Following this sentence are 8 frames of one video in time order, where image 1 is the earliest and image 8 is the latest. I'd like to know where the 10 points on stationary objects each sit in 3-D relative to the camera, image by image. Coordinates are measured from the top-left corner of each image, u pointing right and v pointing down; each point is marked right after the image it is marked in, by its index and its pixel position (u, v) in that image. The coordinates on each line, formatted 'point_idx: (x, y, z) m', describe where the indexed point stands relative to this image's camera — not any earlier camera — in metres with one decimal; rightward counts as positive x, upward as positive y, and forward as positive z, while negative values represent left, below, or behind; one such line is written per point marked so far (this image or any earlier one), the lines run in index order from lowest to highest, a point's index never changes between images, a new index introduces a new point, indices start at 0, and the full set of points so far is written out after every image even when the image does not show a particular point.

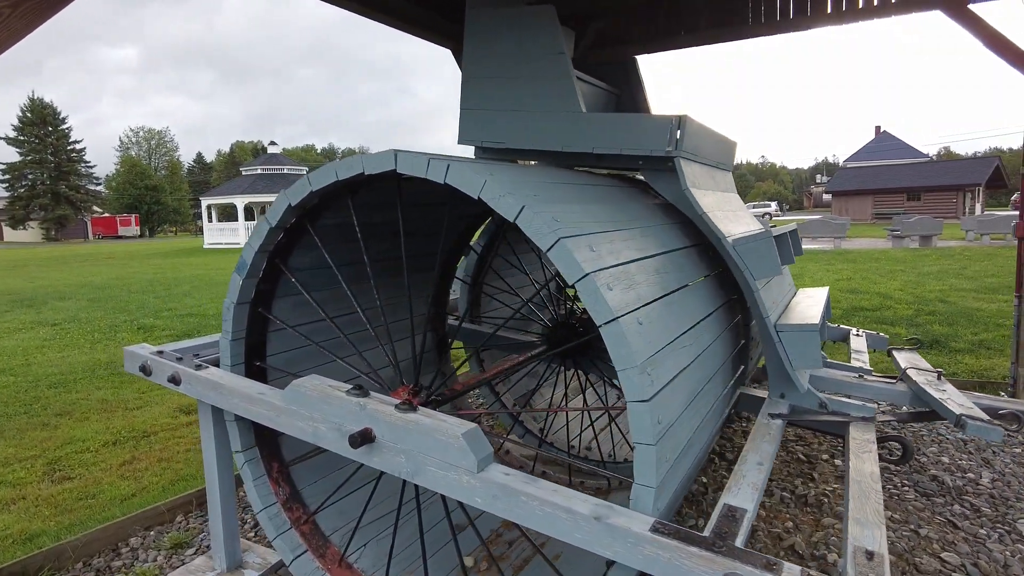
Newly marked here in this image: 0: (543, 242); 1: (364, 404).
0: (+0.1, +0.1, +1.7) m
1: (-0.5, -0.4, +2.0) m
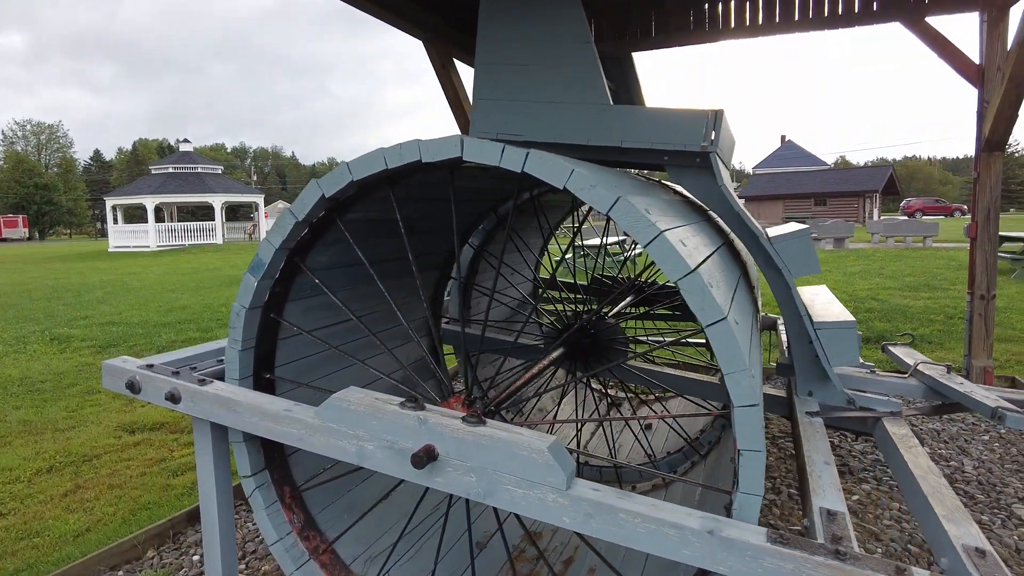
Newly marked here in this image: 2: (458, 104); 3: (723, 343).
0: (+0.3, +0.1, +1.6) m
1: (-0.2, -0.4, +1.8) m
2: (-0.5, +1.6, +5.4) m
3: (+0.5, -0.1, +1.6) m
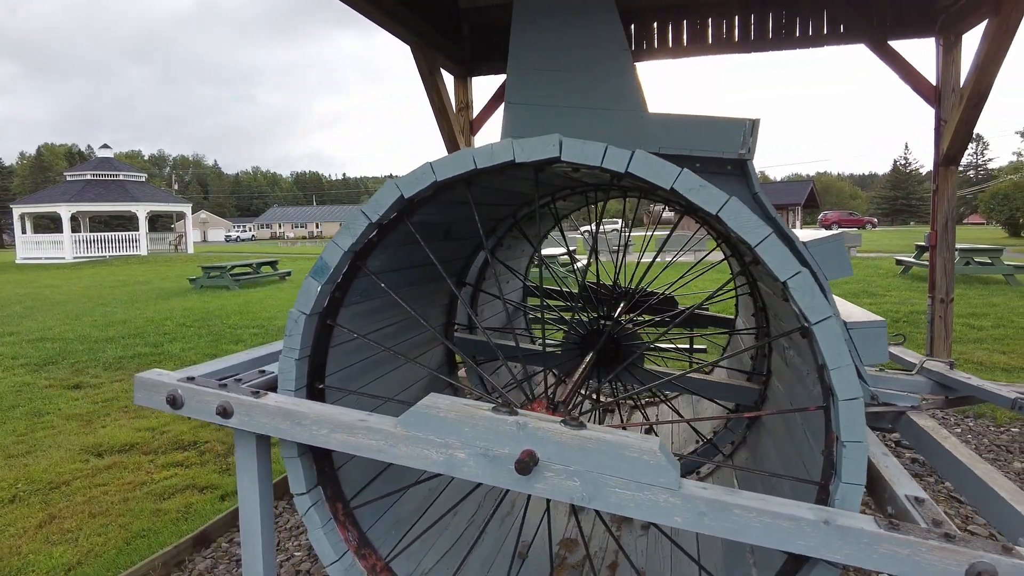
0: (+0.6, +0.1, +1.6) m
1: (0.0, -0.4, +1.7) m
2: (-0.6, +1.6, +5.3) m
3: (+0.8, -0.1, +1.6) m
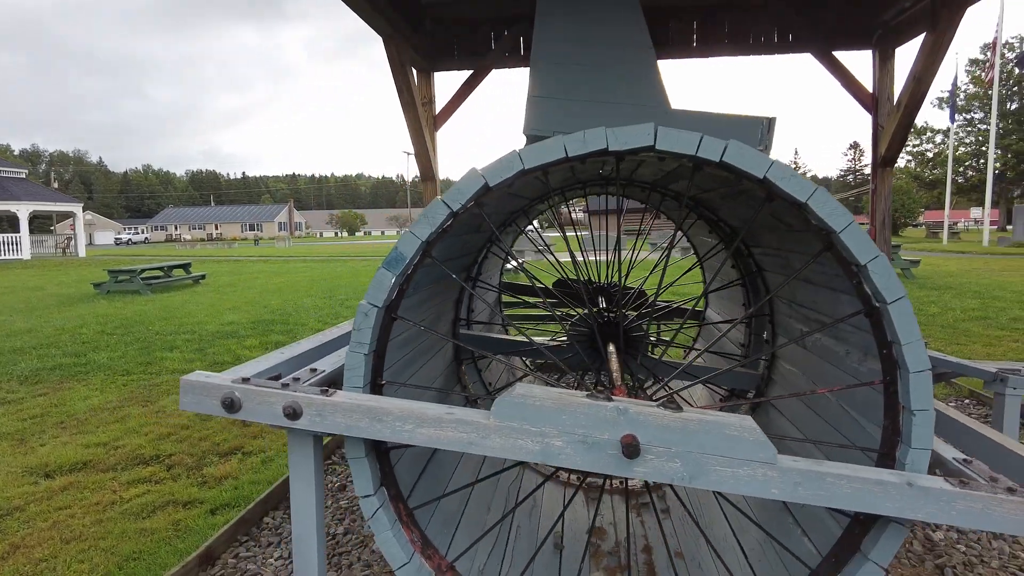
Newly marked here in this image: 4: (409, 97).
0: (+0.9, +0.2, +1.7) m
1: (+0.3, -0.3, +1.8) m
2: (-0.9, +1.6, +5.2) m
3: (+1.1, -0.1, +1.8) m
4: (-0.9, +1.6, +5.2) m
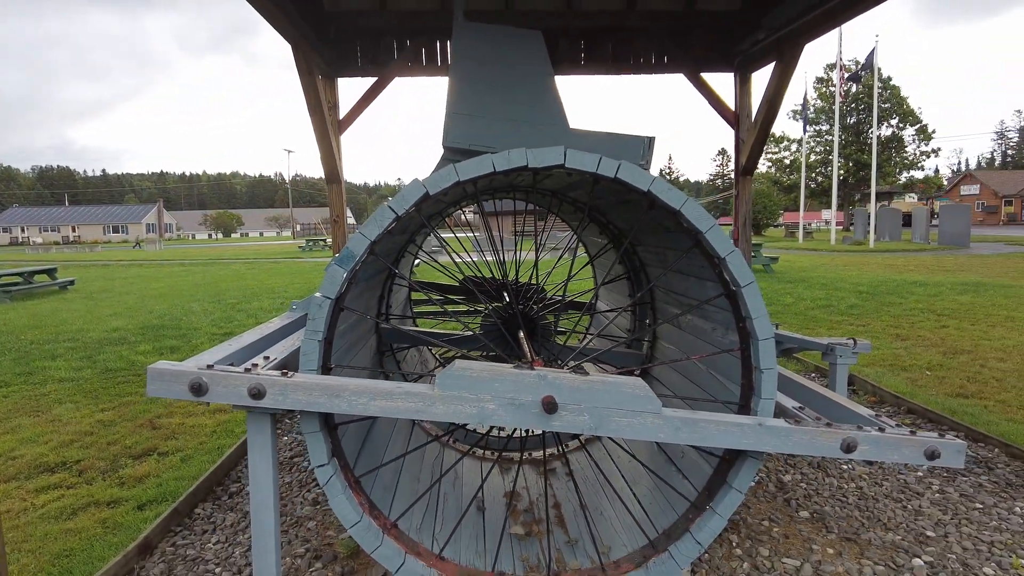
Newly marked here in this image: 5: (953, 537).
0: (+0.7, +0.2, +2.3) m
1: (+0.1, -0.3, +2.2) m
2: (-1.7, +1.6, +5.4) m
3: (+0.9, 0.0, +2.3) m
4: (-1.7, +1.6, +5.4) m
5: (+2.0, -1.1, +2.8) m
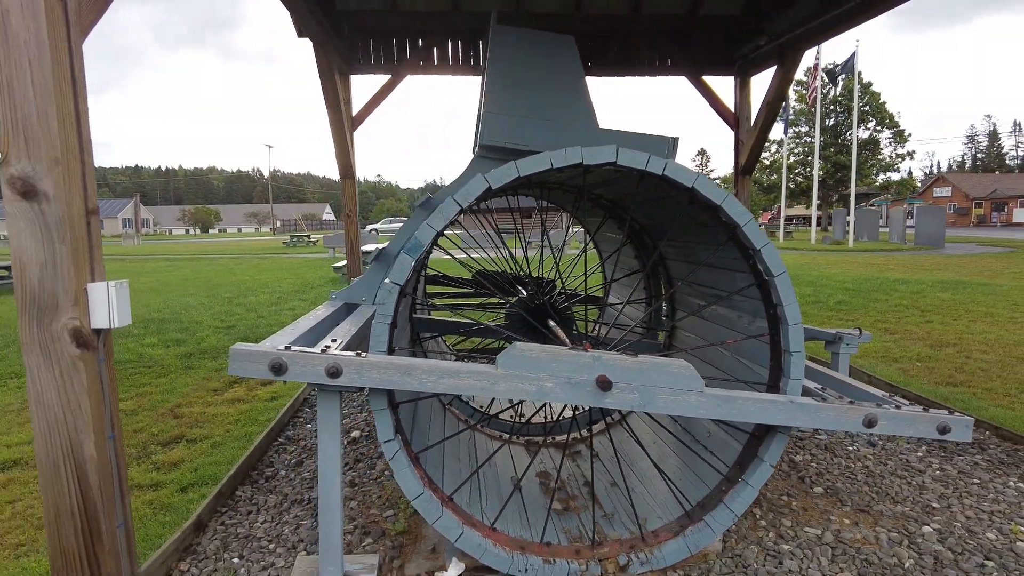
0: (+0.9, +0.3, +2.5) m
1: (+0.3, -0.3, +2.4) m
2: (-1.6, +1.6, +5.5) m
3: (+1.1, 0.0, +2.5) m
4: (-1.6, +1.7, +5.5) m
5: (+2.2, -1.1, +3.0) m
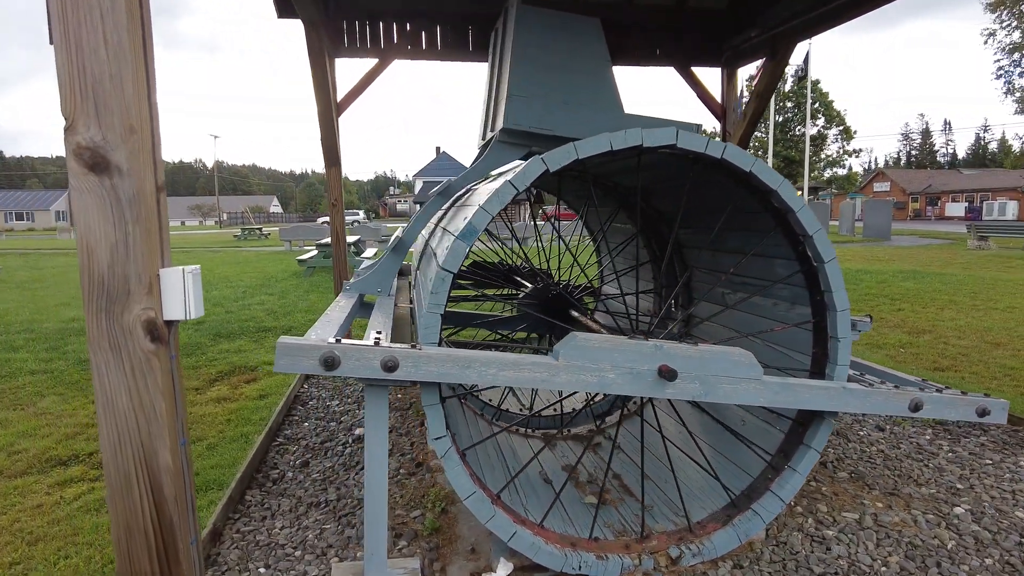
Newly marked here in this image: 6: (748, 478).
0: (+1.1, +0.3, +2.4) m
1: (+0.5, -0.2, +2.3) m
2: (-1.6, +1.7, +5.3) m
3: (+1.3, +0.1, +2.5) m
4: (-1.6, +1.7, +5.2) m
5: (+2.3, -1.0, +3.1) m
6: (+1.1, -0.9, +2.8) m
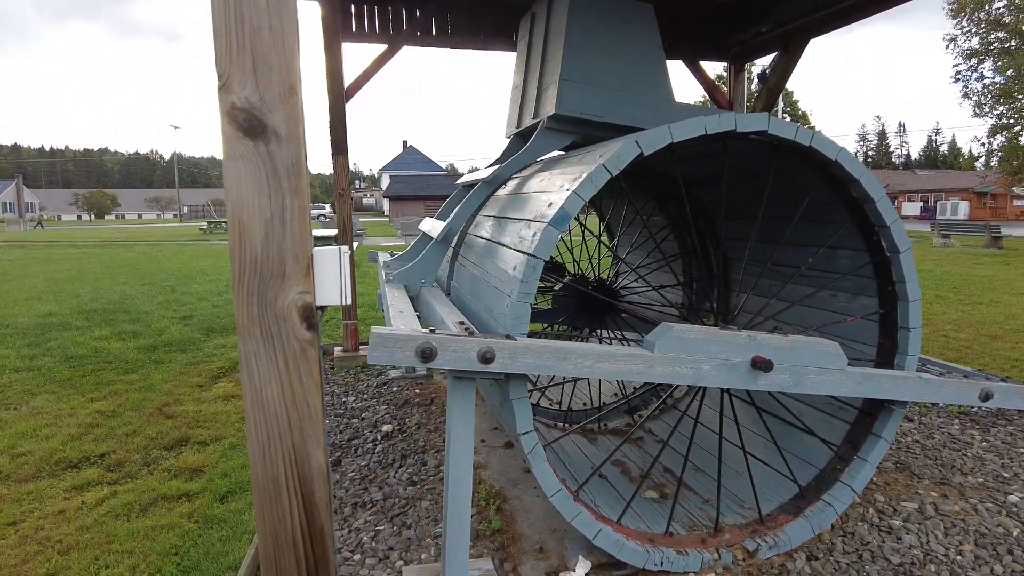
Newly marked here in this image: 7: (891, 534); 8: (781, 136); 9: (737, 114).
0: (+1.4, +0.4, +2.4) m
1: (+0.9, -0.2, +2.2) m
2: (-1.4, +1.8, +5.1) m
3: (+1.6, +0.1, +2.5) m
4: (-1.4, +1.8, +5.0) m
5: (+2.6, -1.0, +3.2) m
6: (+1.4, -0.8, +2.8) m
7: (+1.6, -1.1, +2.7) m
8: (+1.0, +0.6, +2.3) m
9: (+0.8, +0.6, +2.2) m
